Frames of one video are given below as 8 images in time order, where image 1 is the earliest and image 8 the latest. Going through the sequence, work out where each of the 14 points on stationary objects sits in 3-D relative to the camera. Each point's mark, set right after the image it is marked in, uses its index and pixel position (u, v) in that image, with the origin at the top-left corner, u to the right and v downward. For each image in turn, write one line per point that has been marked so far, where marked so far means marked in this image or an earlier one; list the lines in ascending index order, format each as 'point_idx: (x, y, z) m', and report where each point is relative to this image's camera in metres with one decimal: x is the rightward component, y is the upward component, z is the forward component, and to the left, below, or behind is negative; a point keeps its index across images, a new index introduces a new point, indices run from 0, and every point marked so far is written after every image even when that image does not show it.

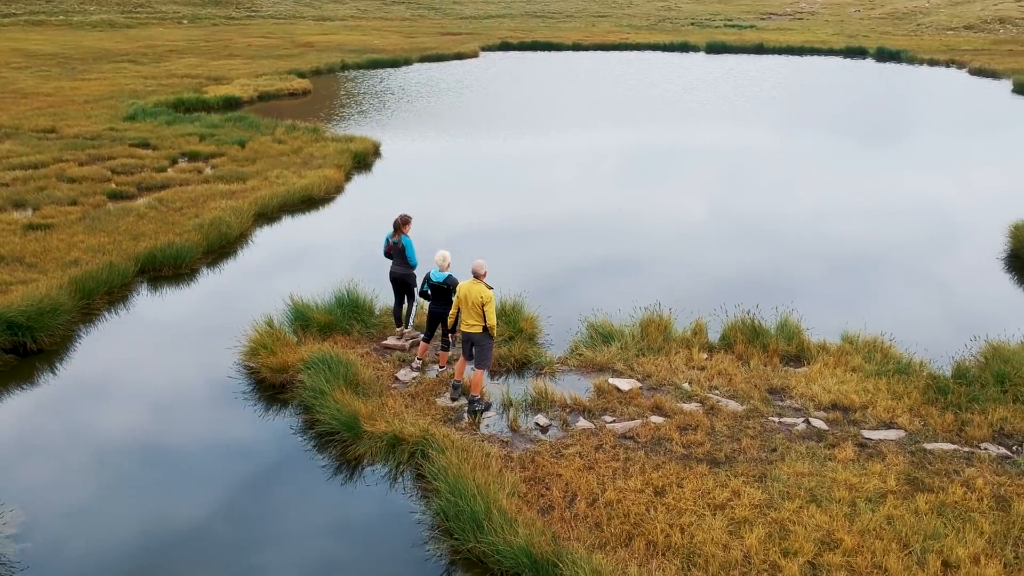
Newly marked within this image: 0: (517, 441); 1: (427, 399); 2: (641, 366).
0: (+0.1, -1.4, +8.9) m
1: (-0.8, -1.1, +9.7) m
2: (+1.4, -0.9, +10.5) m
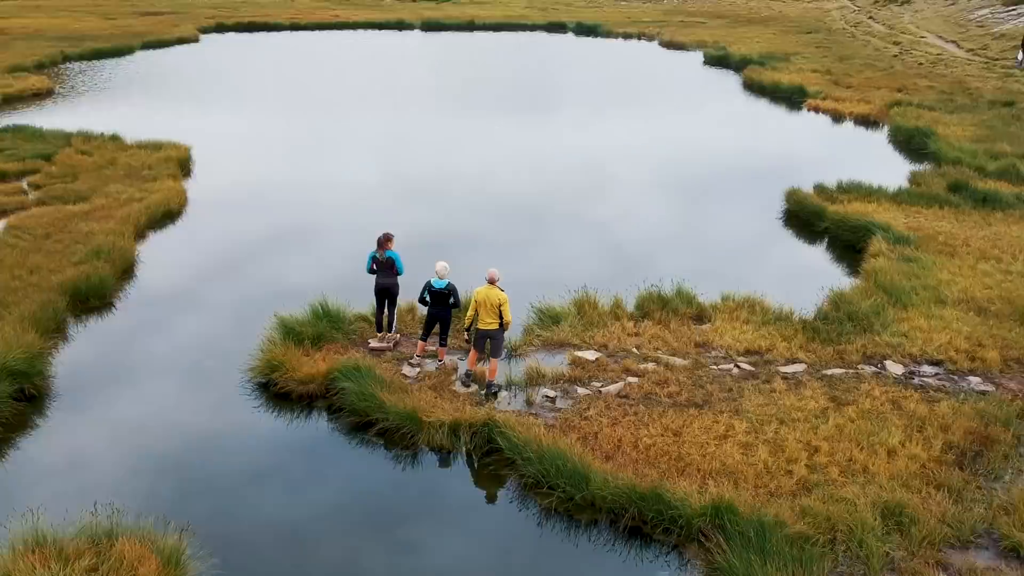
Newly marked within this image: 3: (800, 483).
0: (+0.4, -1.4, +11.0) m
1: (-0.7, -1.2, +11.4) m
2: (+1.1, -0.7, +12.9) m
3: (+2.8, -1.9, +9.5) m
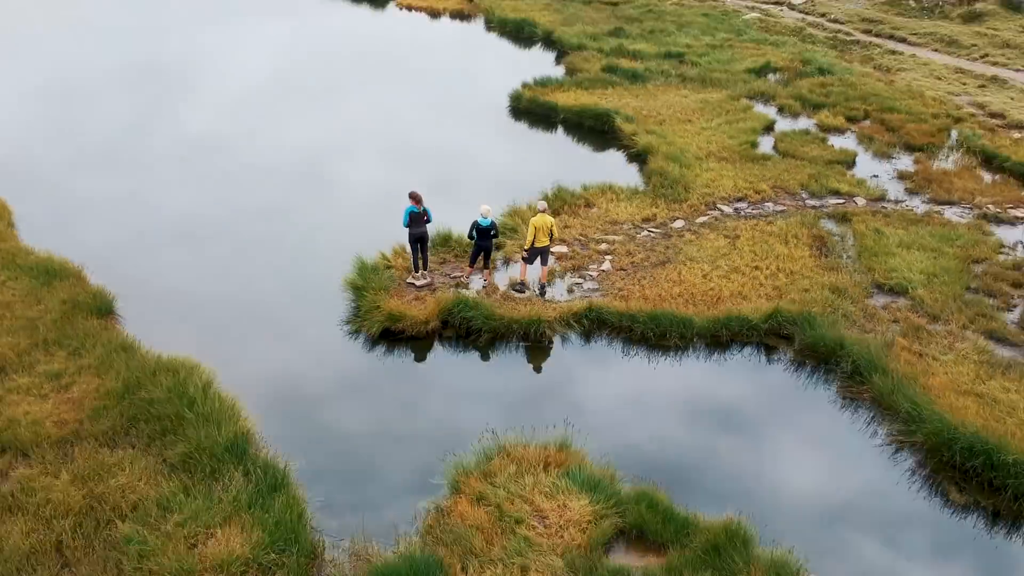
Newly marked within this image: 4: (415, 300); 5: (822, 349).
0: (+1.3, -0.1, +15.5) m
1: (+0.1, -0.1, +15.2) m
2: (+0.7, +0.9, +17.3) m
3: (+4.2, 0.0, +15.5) m
4: (-1.4, -0.2, +14.9) m
5: (+4.4, -0.9, +13.8) m
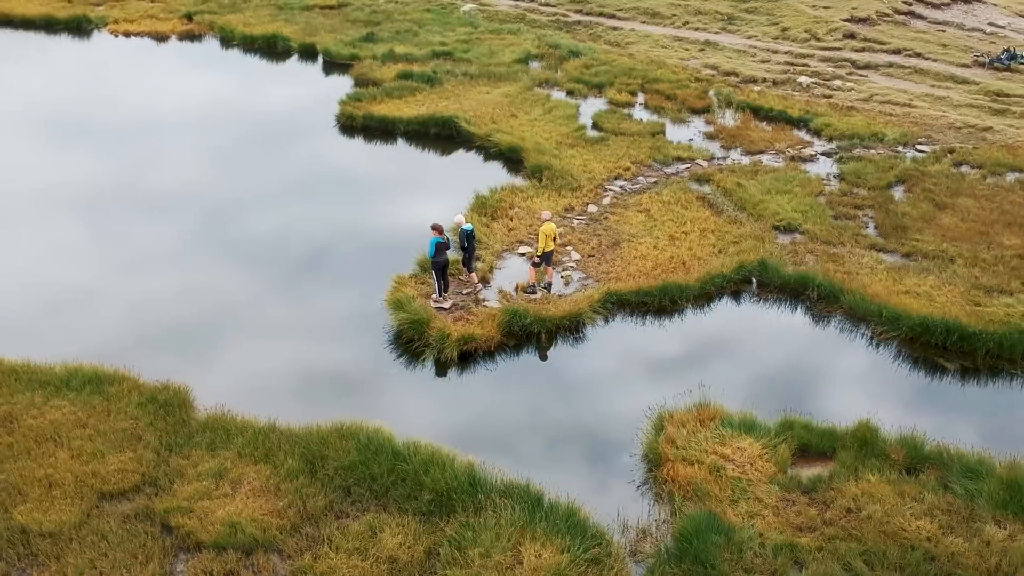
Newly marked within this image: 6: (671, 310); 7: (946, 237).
0: (+1.4, +0.1, +18.0) m
1: (+0.5, -0.2, +17.3) m
2: (0.0, +0.9, +19.4) m
3: (+4.0, +0.8, +19.2) m
4: (-0.8, -0.5, +16.4) m
5: (+5.0, +0.1, +17.8) m
6: (+2.8, -0.4, +17.4) m
7: (+8.6, +1.0, +19.6) m
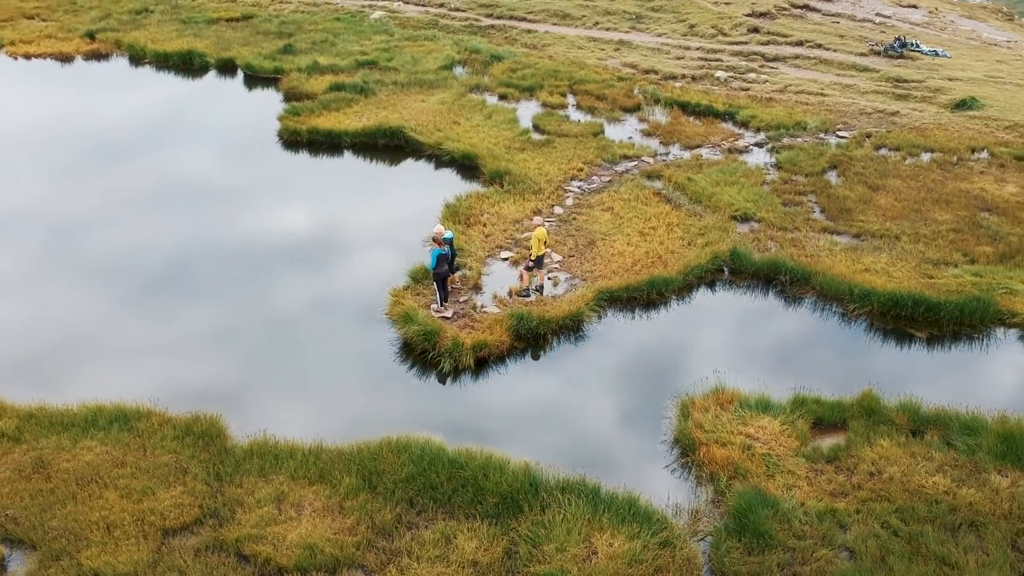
0: (+1.2, +0.1, +18.7) m
1: (+0.4, -0.2, +18.0) m
2: (-0.4, +0.8, +19.9) m
3: (+3.5, +1.0, +20.3) m
4: (-0.7, -0.7, +16.9) m
5: (+4.9, +0.3, +19.0) m
6: (+2.7, -0.3, +18.4) m
7: (+8.1, +1.5, +21.3) m
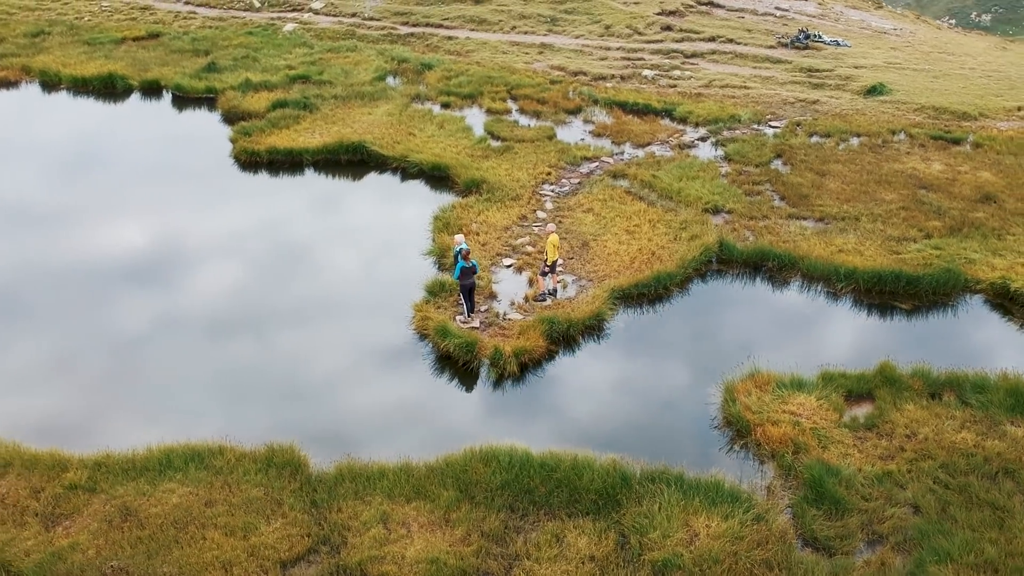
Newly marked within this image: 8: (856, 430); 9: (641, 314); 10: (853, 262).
0: (+1.4, +0.1, +19.6) m
1: (+0.8, -0.3, +18.7) m
2: (-0.4, +0.7, +20.5) m
3: (+3.4, +1.2, +21.5) m
4: (-0.1, -0.8, +17.5) m
5: (+4.9, +0.6, +20.4) m
6: (+3.0, -0.2, +19.5) m
7: (+7.7, +2.1, +23.1) m
8: (+5.3, -2.2, +15.3) m
9: (+2.5, -0.5, +19.0) m
10: (+6.9, +0.5, +19.9) m
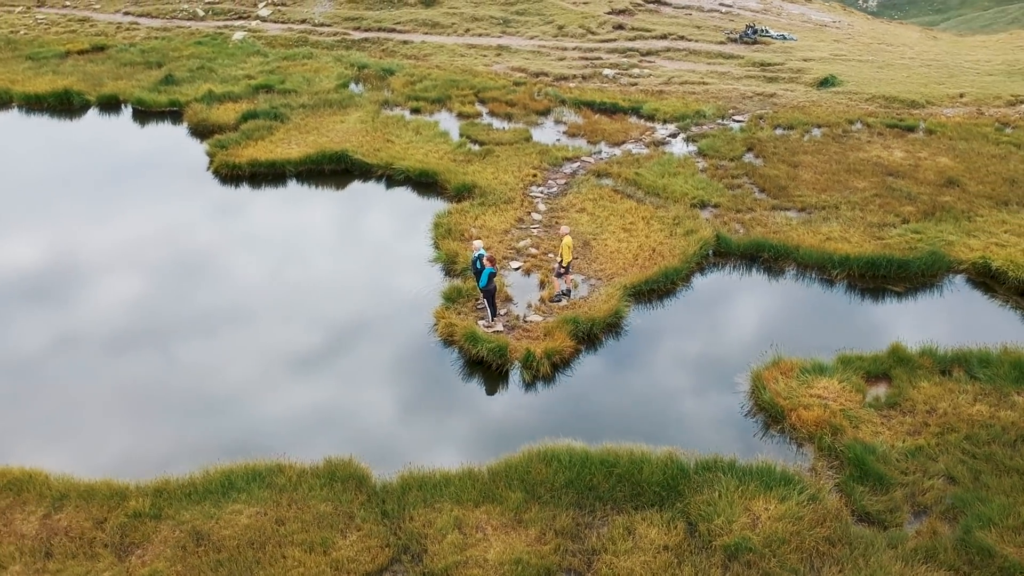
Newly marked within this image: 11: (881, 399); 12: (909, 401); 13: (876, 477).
0: (+1.6, +0.2, +20.1) m
1: (+1.1, -0.3, +19.2) m
2: (-0.3, +0.6, +20.9) m
3: (+3.4, +1.3, +22.2) m
4: (+0.4, -0.9, +17.9) m
5: (+5.1, +0.8, +21.3) m
6: (+3.3, -0.1, +20.1) m
7: (+7.5, +2.4, +24.2) m
8: (+6.1, -2.0, +16.3) m
9: (+2.8, -0.4, +19.6) m
10: (+7.0, +0.8, +20.9) m
11: (+6.2, -1.8, +16.5) m
12: (+6.6, -1.9, +16.4) m
13: (+5.4, -2.8, +14.6) m
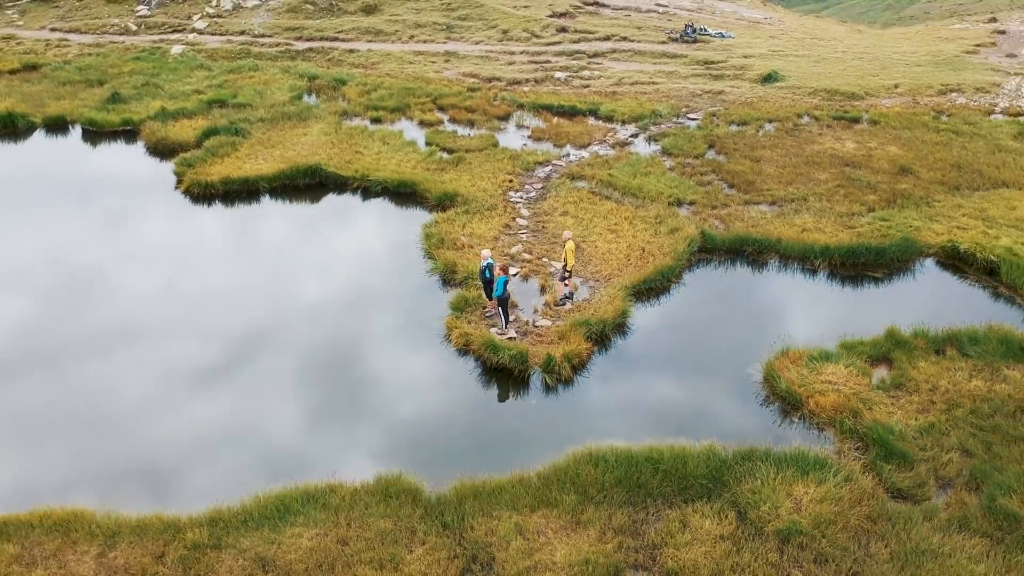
0: (+1.6, +0.1, +20.6) m
1: (+1.2, -0.4, +19.6) m
2: (-0.4, +0.5, +21.2) m
3: (+3.1, +1.4, +22.8) m
4: (+0.7, -1.0, +18.3) m
5: (+4.9, +1.0, +22.1) m
6: (+3.3, 0.0, +20.8) m
7: (+7.0, +2.7, +25.2) m
8: (+6.5, -1.8, +17.2) m
9: (+2.9, -0.4, +20.2) m
10: (+6.9, +1.1, +21.9) m
11: (+6.6, -1.6, +17.5) m
12: (+7.1, -1.6, +17.4) m
13: (+6.1, -2.6, +15.5) m
